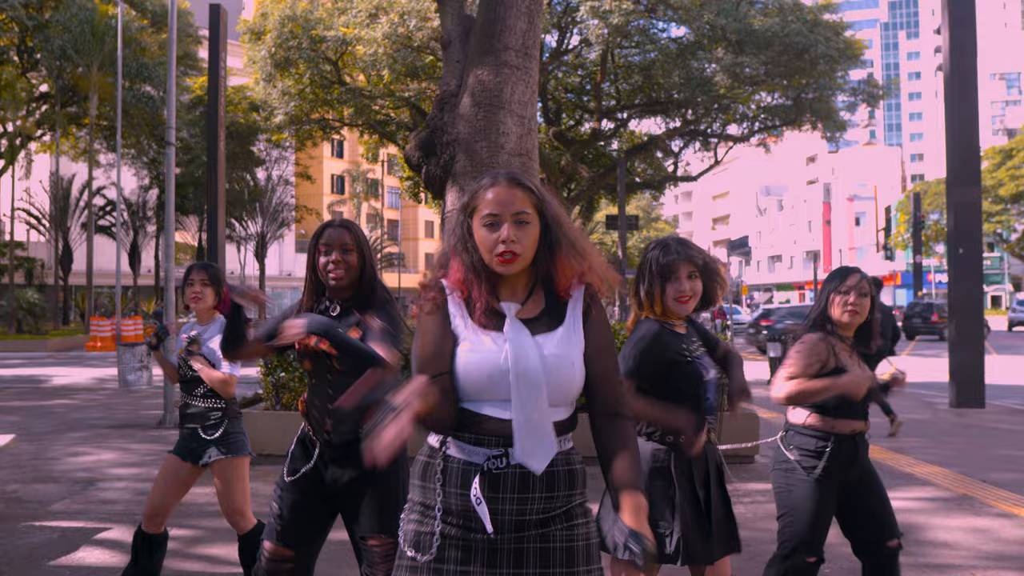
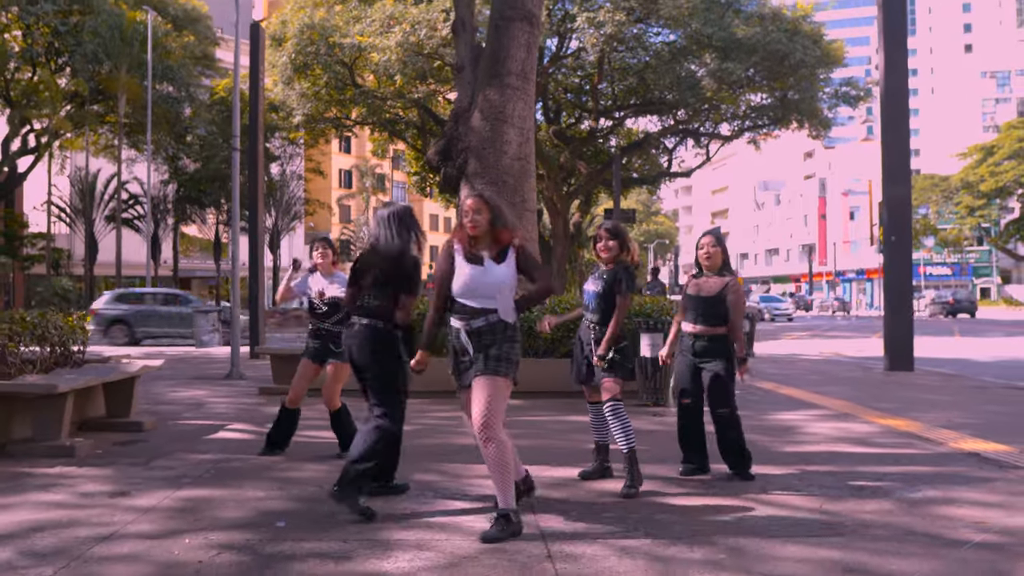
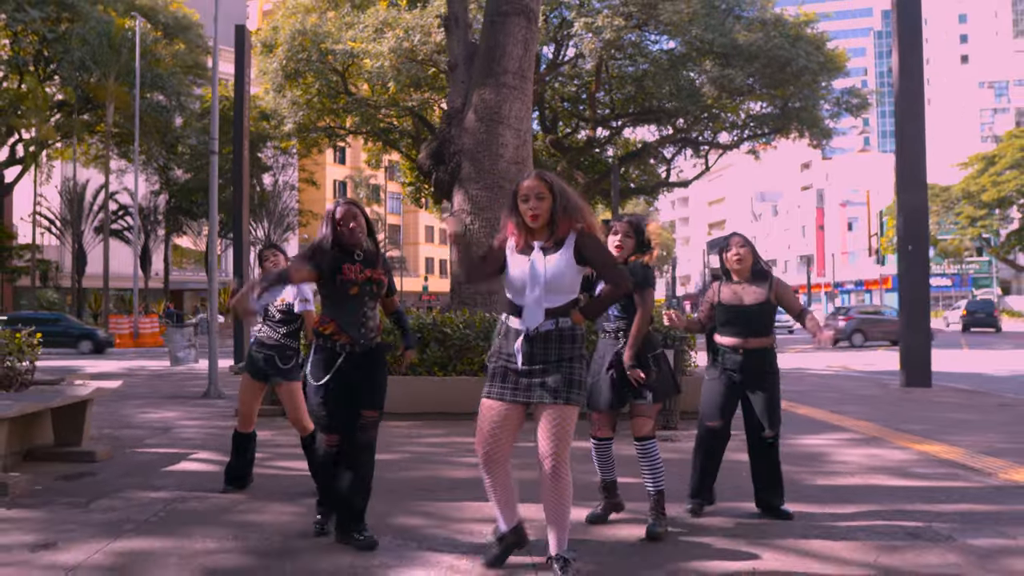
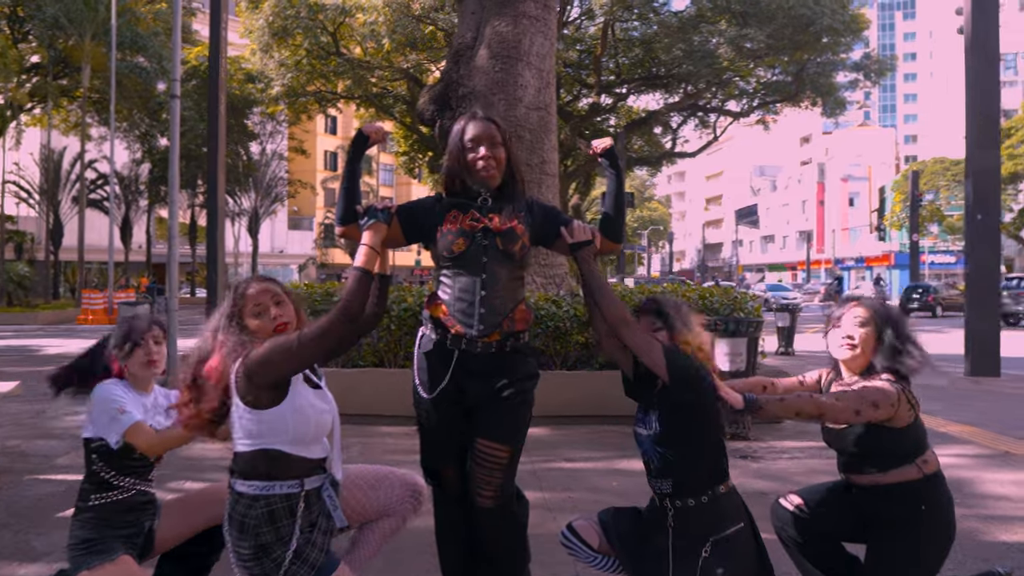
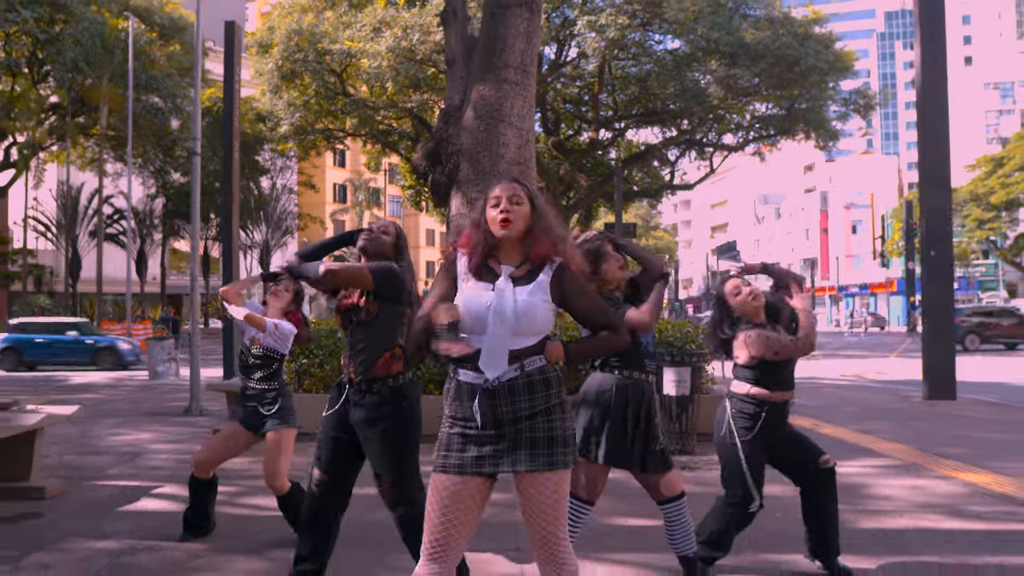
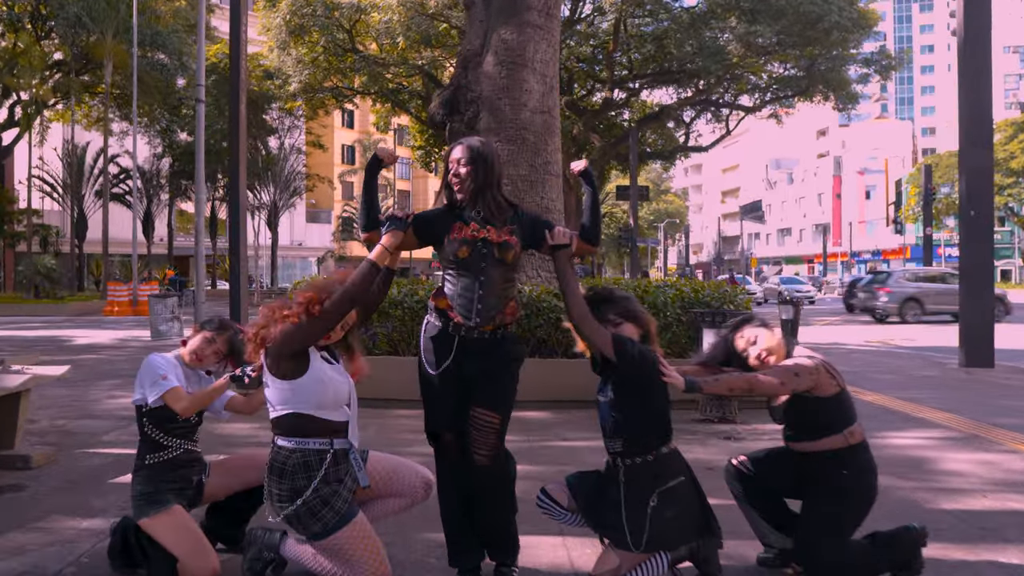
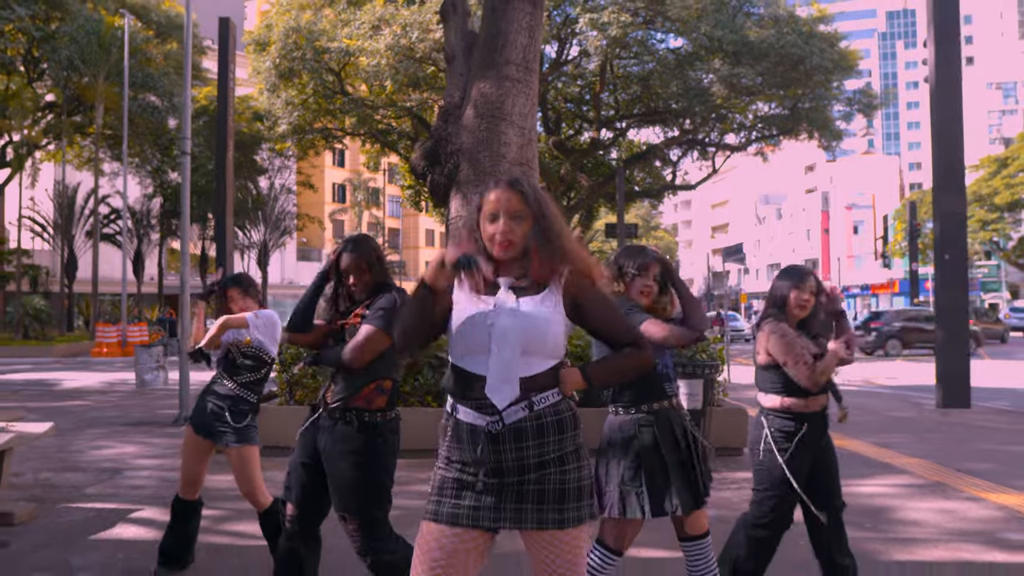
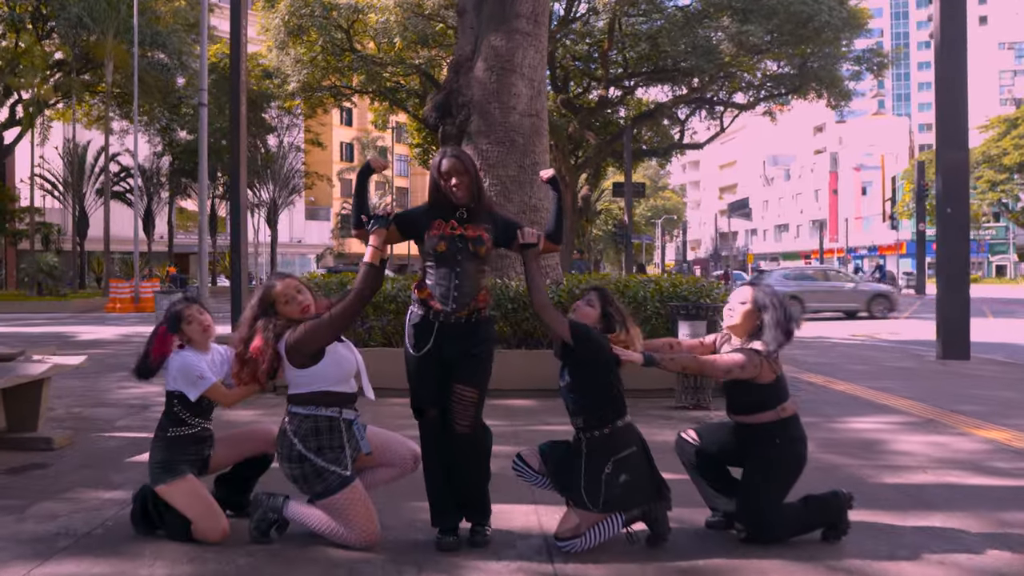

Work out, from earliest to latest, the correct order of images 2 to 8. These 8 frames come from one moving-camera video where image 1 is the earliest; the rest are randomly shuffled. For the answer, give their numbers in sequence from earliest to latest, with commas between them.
7, 5, 3, 2, 8, 6, 4
